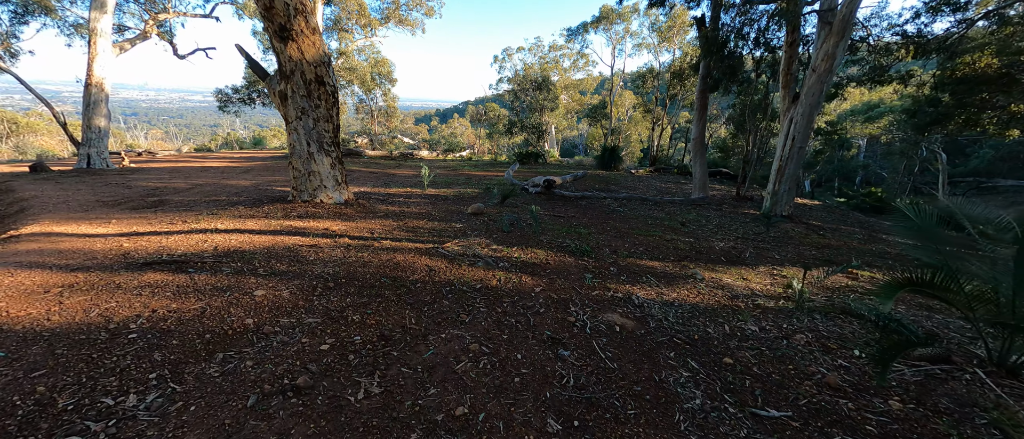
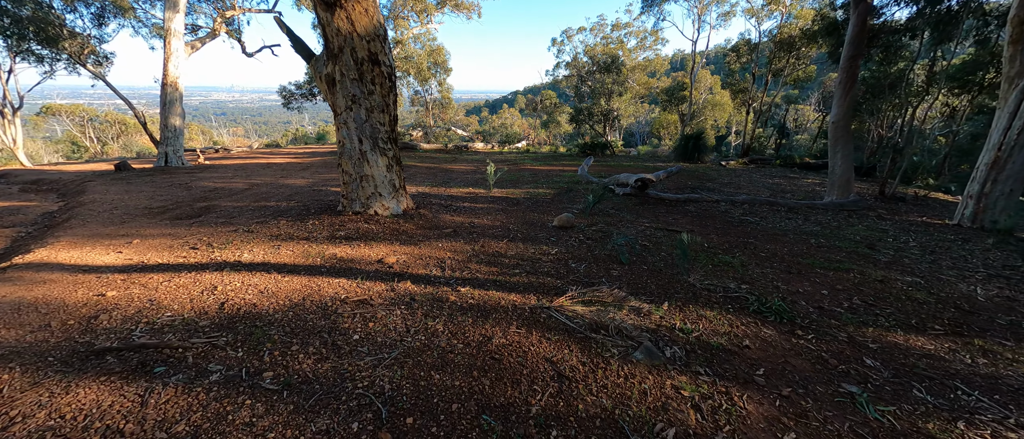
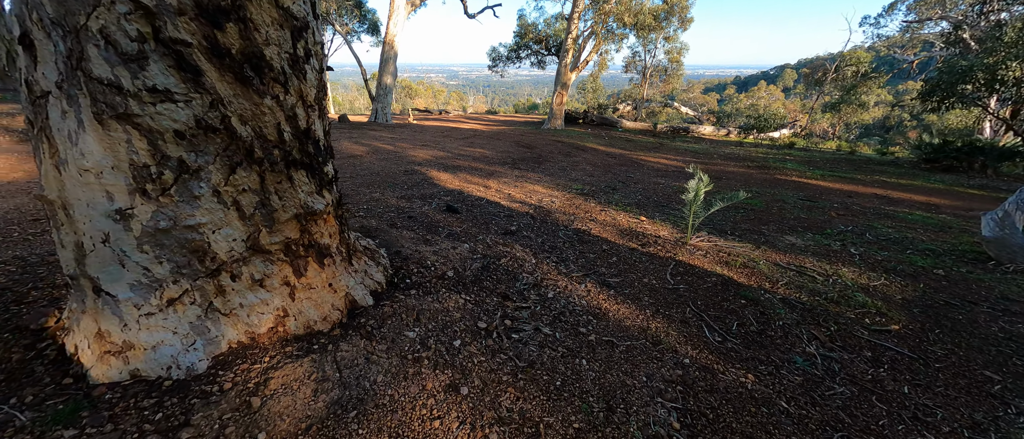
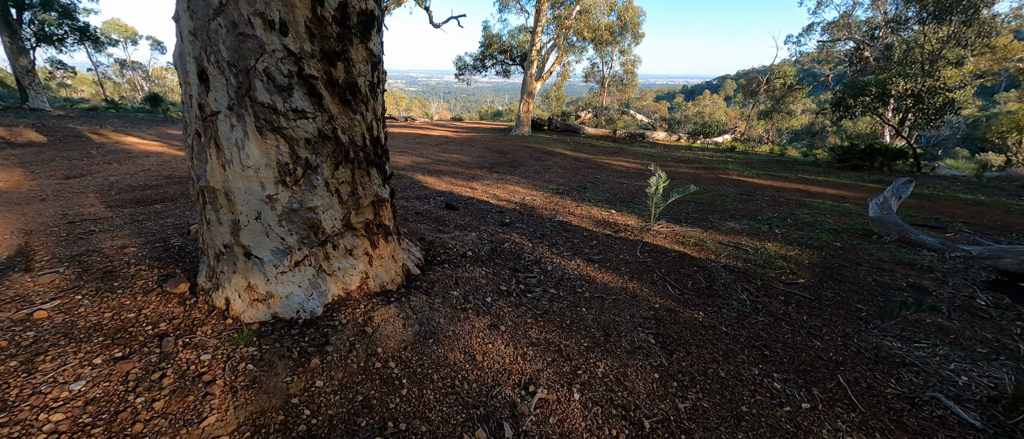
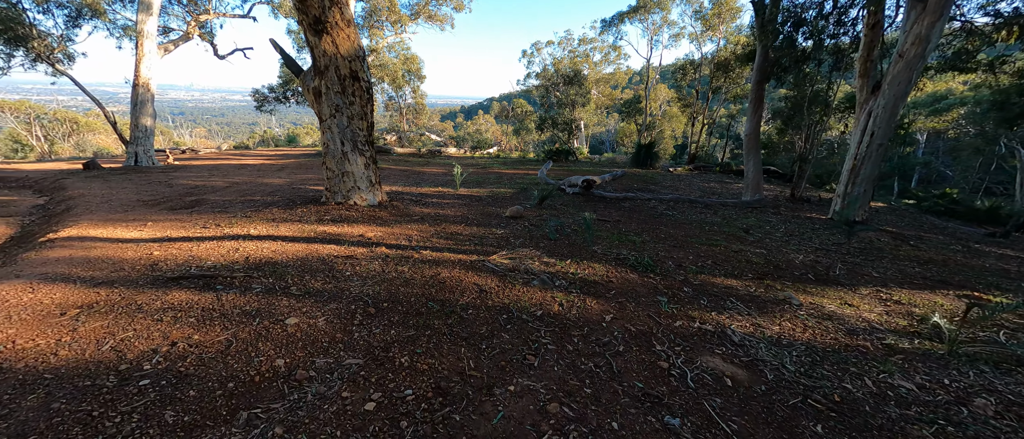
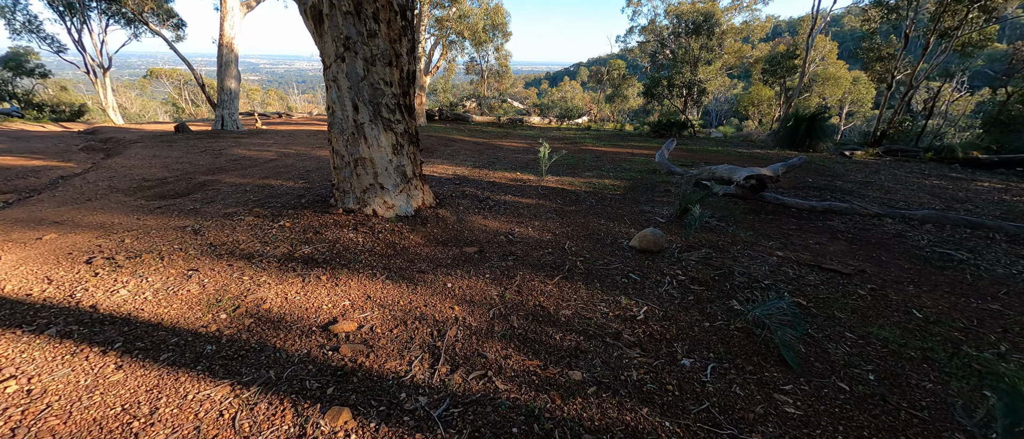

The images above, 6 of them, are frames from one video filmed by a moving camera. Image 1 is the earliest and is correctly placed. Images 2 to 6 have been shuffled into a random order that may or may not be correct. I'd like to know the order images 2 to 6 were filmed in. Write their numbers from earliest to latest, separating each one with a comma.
5, 2, 6, 4, 3
